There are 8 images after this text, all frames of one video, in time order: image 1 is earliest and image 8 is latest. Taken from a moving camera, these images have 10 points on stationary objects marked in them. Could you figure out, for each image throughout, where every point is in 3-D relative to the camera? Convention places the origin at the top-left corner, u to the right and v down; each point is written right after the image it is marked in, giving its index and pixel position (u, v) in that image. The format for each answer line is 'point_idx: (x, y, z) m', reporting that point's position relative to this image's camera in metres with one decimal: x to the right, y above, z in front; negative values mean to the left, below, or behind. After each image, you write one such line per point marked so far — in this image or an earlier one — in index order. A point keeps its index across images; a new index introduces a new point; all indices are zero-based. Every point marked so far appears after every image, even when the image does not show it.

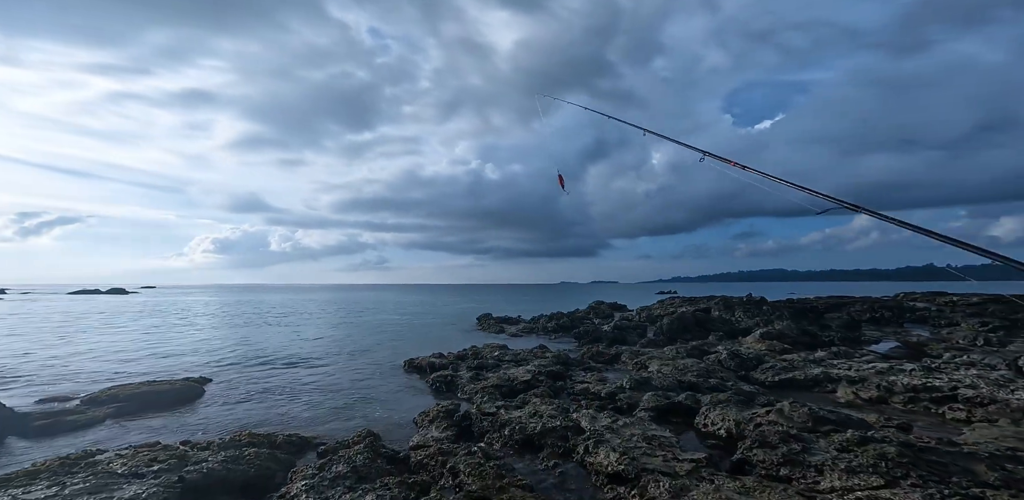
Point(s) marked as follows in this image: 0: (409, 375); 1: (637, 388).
0: (-4.8, -5.6, +19.3) m
1: (+4.1, -4.6, +14.0) m
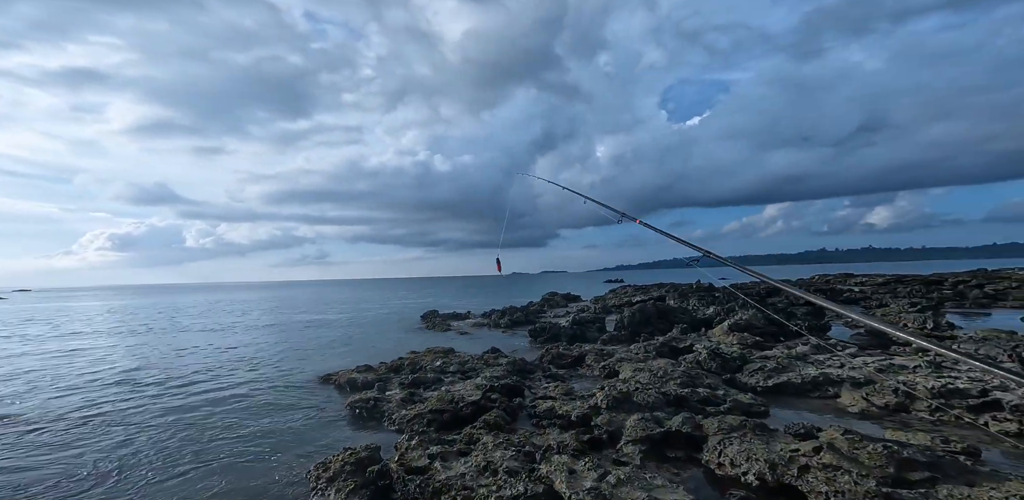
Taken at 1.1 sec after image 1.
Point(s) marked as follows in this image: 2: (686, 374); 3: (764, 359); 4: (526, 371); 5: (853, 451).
0: (-6.7, -5.2, +15.3) m
1: (+2.6, -4.1, +11.1) m
2: (+5.8, -4.2, +14.3) m
3: (+9.6, -4.2, +16.2) m
4: (+0.4, -5.0, +17.2) m
5: (+5.2, -3.1, +6.5) m
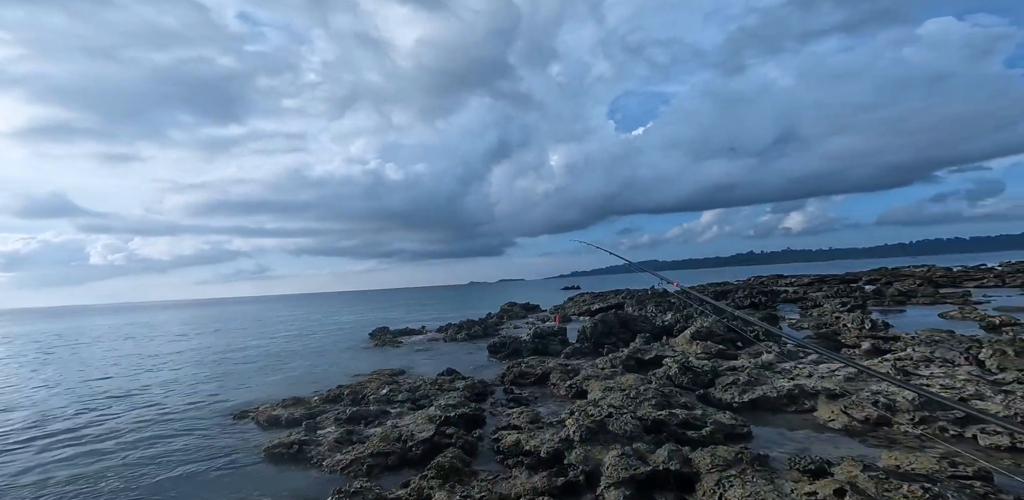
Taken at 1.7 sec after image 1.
0: (-8.0, -5.7, +13.0) m
1: (+1.8, -4.4, +9.8) m
2: (+4.6, -4.5, +13.3) m
3: (+8.1, -4.4, +15.6) m
4: (-1.1, -5.4, +15.7) m
5: (+4.8, -3.2, +5.6) m
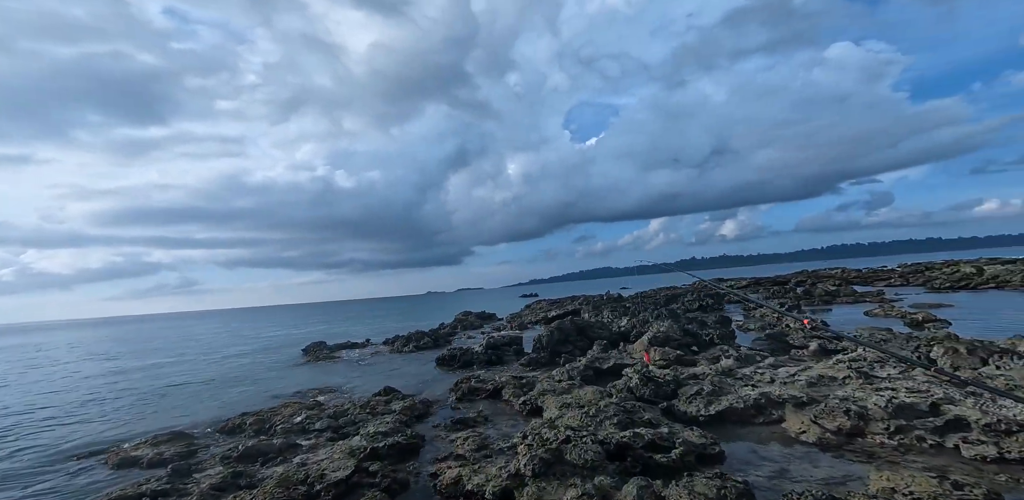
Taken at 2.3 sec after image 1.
0: (-9.4, -5.9, +10.4) m
1: (+0.6, -4.3, +8.3) m
2: (+3.1, -4.5, +12.1) m
3: (+6.4, -4.5, +14.7) m
4: (-2.8, -5.6, +13.8) m
5: (+4.0, -3.1, +4.4) m
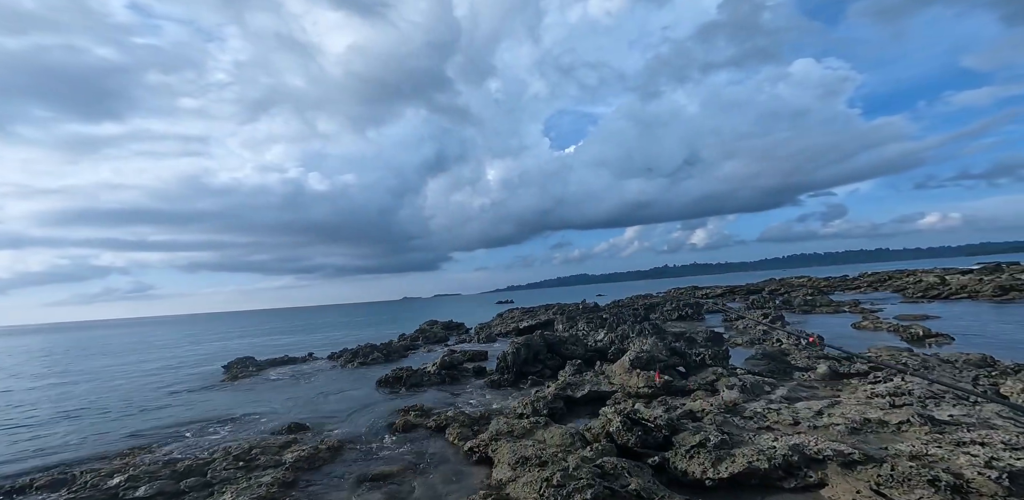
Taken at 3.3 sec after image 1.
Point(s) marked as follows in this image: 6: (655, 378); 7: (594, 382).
0: (-10.6, -5.7, +6.2) m
1: (-0.5, -4.3, +4.6) m
2: (+1.7, -4.5, +8.5) m
3: (+4.9, -4.6, +11.3) m
4: (-4.2, -5.6, +9.9) m
5: (+3.1, -3.0, +0.9) m
6: (+5.9, -5.1, +17.6) m
7: (+3.6, -5.8, +19.5) m
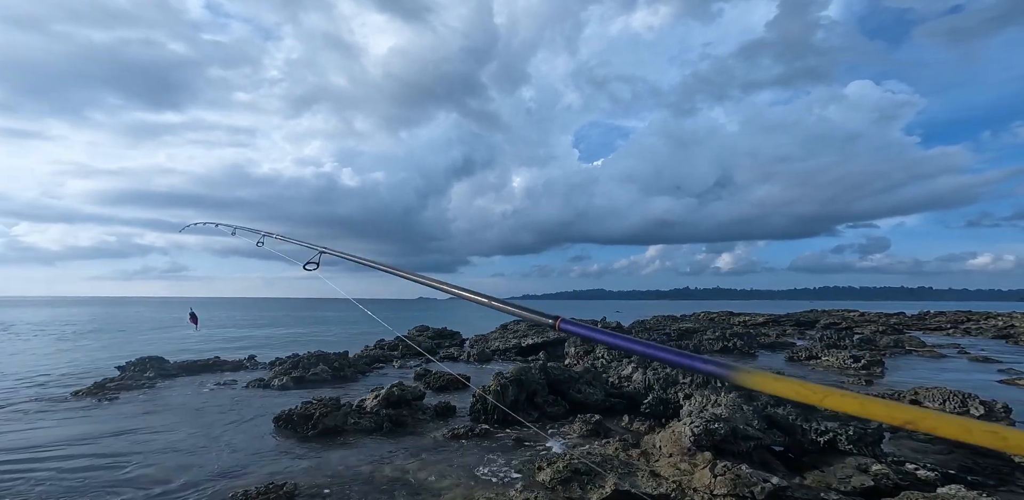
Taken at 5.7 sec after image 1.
0: (-12.3, -3.9, -1.9) m
1: (-2.2, -3.2, -4.0) m
2: (+0.3, -3.7, -0.2) m
3: (+3.5, -4.0, +2.4) m
4: (-5.7, -4.3, +1.5) m
5: (+1.4, -2.1, -7.8) m
6: (+4.8, -4.7, +8.6) m
7: (+2.6, -5.3, +10.6) m
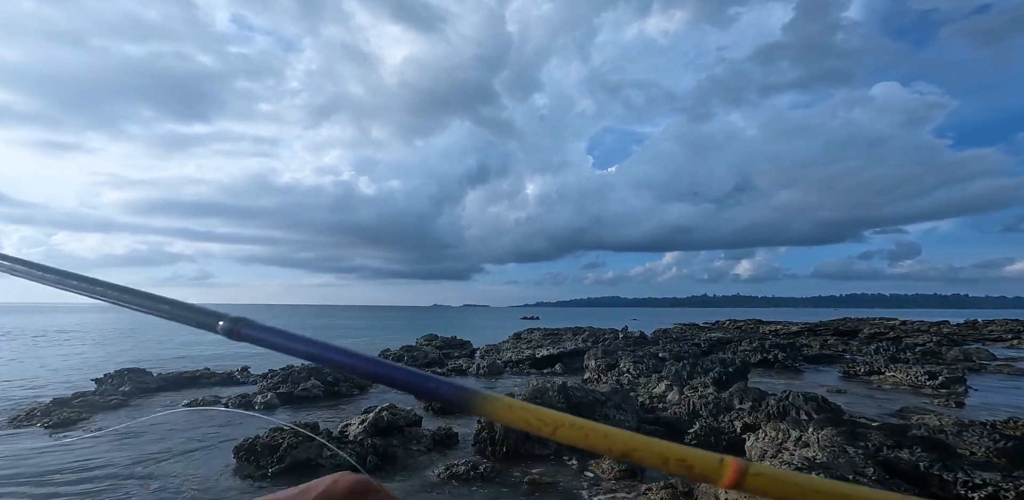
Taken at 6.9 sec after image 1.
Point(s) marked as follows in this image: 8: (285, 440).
0: (-12.5, -3.5, -4.4) m
1: (-2.5, -2.7, -6.9) m
2: (+0.1, -3.2, -3.2) m
3: (+3.4, -3.6, -0.7) m
4: (-5.8, -3.9, -1.3) m
5: (+0.9, -1.5, -10.8) m
6: (+4.9, -4.4, +5.4) m
7: (+2.8, -5.0, +7.5) m
8: (-6.3, -5.6, +12.3) m
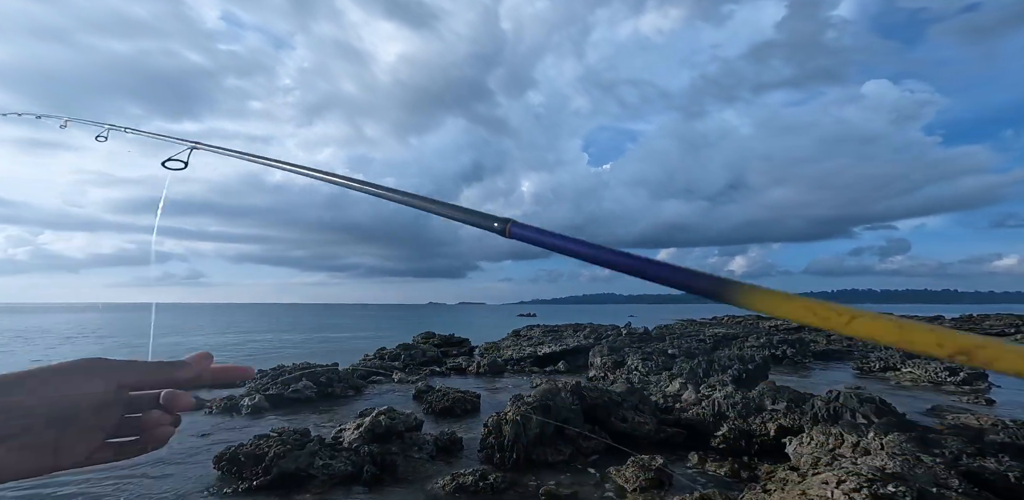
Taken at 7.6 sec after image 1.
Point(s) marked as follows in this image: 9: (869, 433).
0: (-12.0, -3.2, -5.8) m
1: (-2.0, -2.4, -8.2) m
2: (+0.6, -2.9, -4.5) m
3: (+3.9, -3.3, -1.9) m
4: (-5.3, -3.6, -2.6) m
5: (+1.5, -1.3, -12.1) m
6: (+5.4, -4.1, +4.2) m
7: (+3.2, -4.7, +6.3) m
8: (-5.9, -5.2, +11.1) m
9: (+6.9, -3.7, +8.3) m
